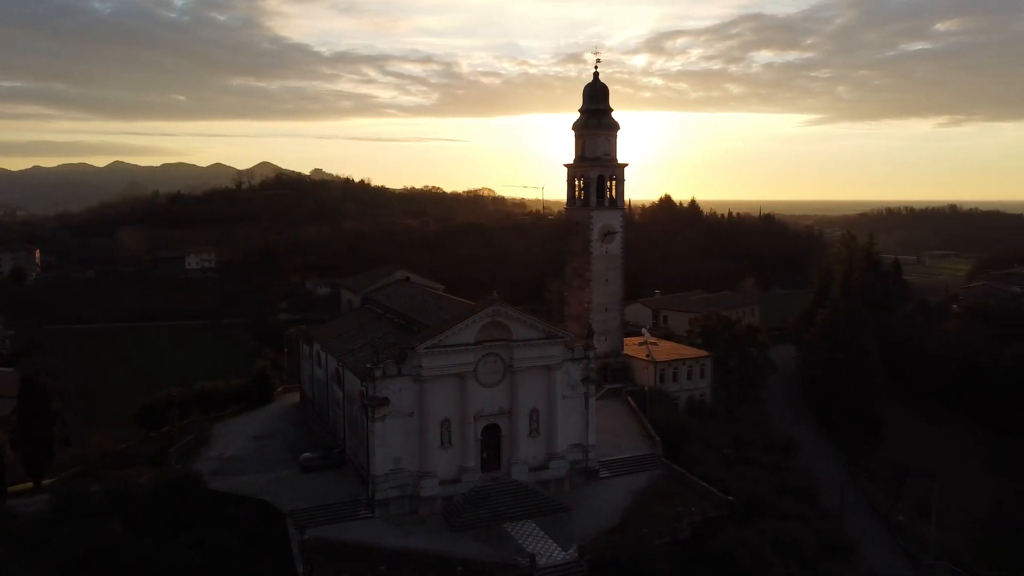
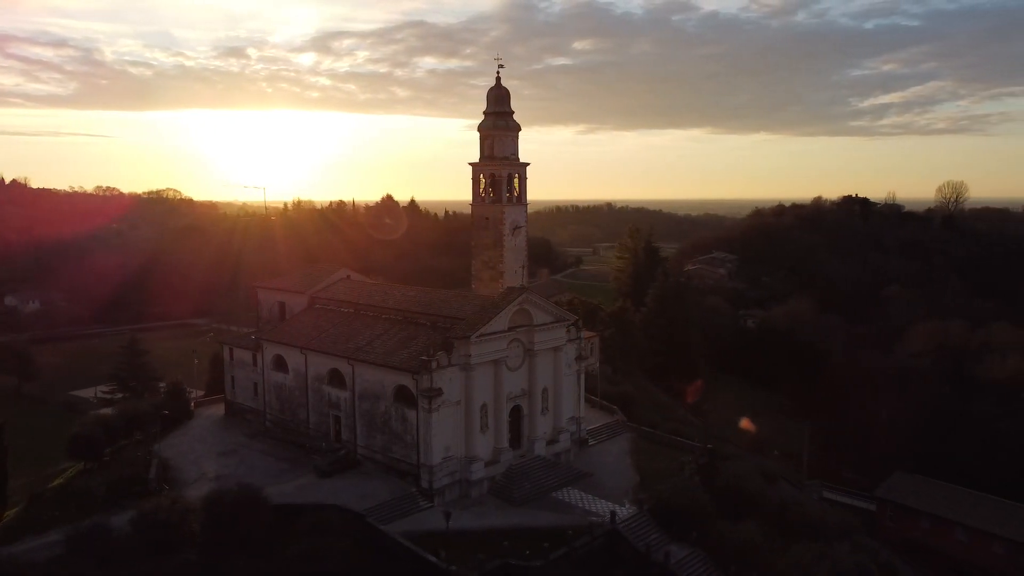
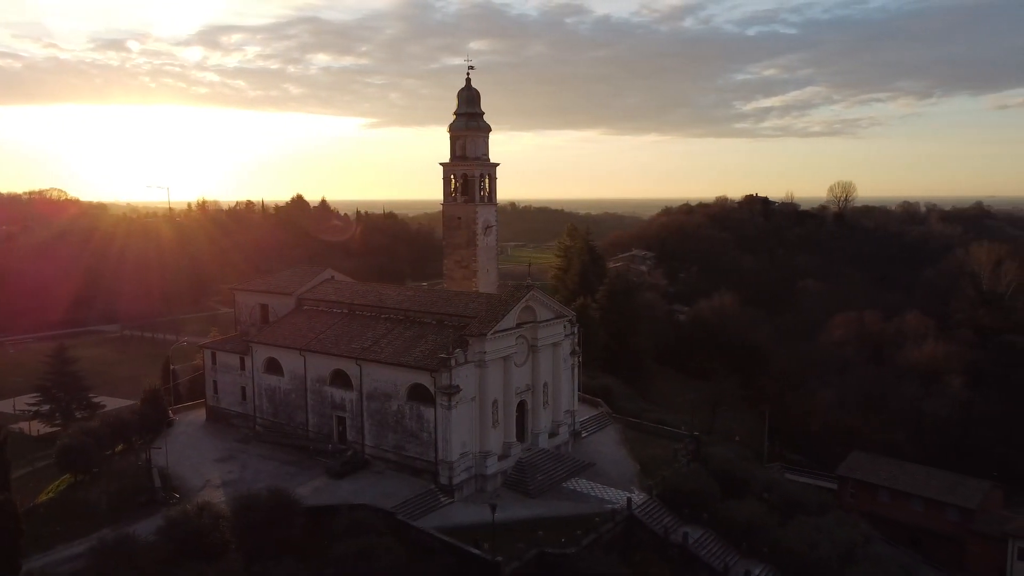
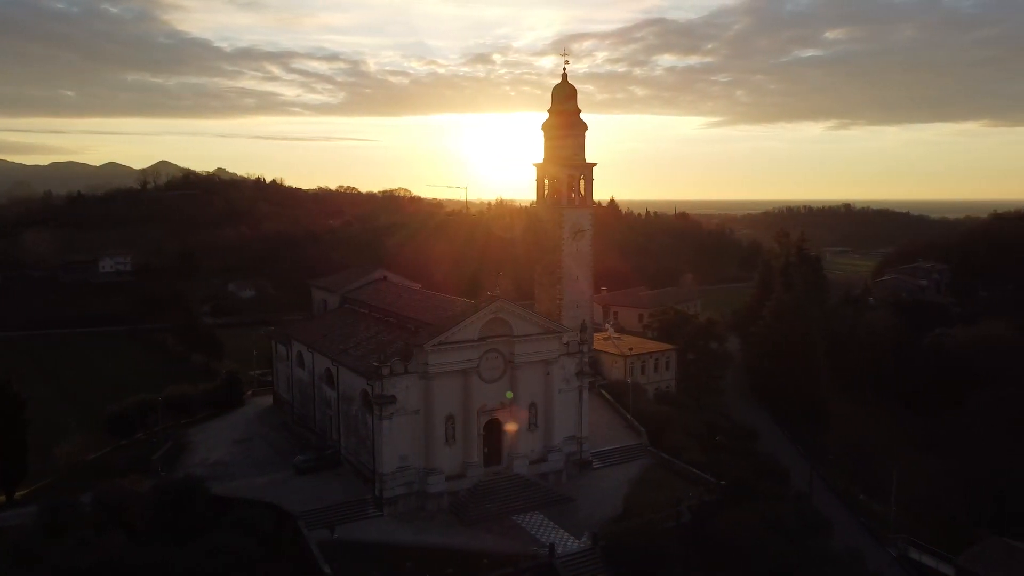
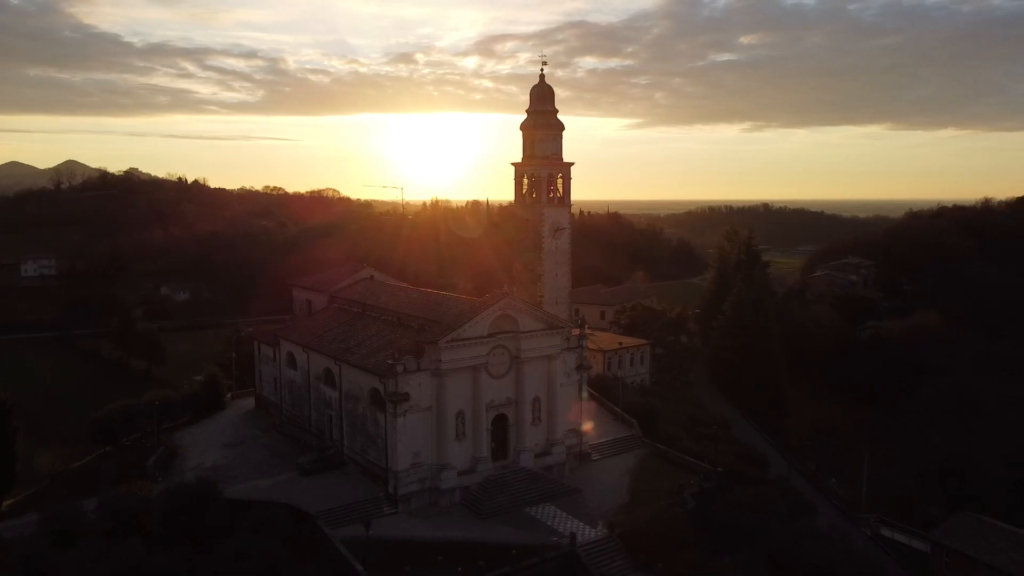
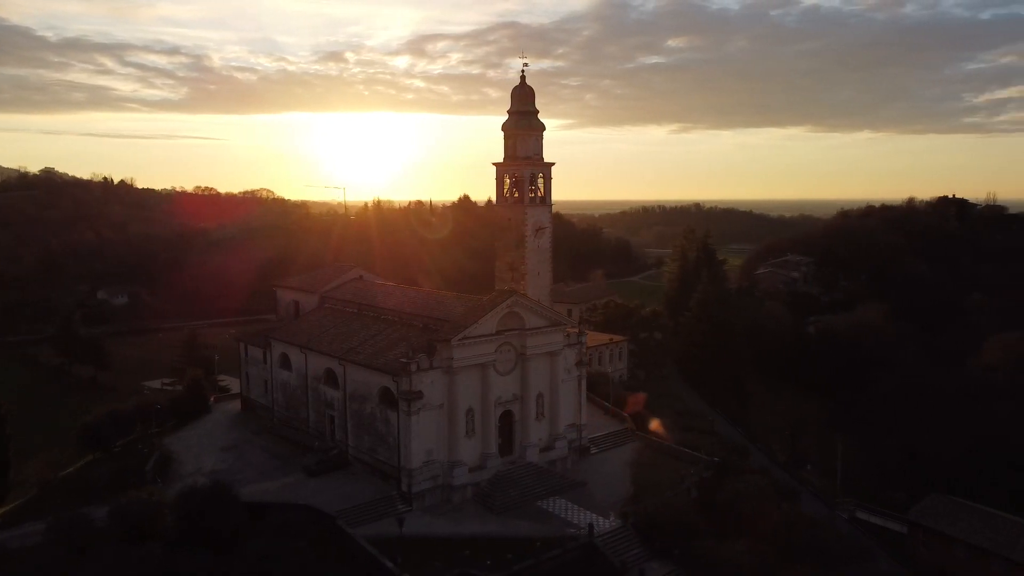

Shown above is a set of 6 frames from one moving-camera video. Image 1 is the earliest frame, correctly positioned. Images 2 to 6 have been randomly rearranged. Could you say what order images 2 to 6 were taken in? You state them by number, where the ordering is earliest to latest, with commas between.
4, 5, 6, 2, 3
